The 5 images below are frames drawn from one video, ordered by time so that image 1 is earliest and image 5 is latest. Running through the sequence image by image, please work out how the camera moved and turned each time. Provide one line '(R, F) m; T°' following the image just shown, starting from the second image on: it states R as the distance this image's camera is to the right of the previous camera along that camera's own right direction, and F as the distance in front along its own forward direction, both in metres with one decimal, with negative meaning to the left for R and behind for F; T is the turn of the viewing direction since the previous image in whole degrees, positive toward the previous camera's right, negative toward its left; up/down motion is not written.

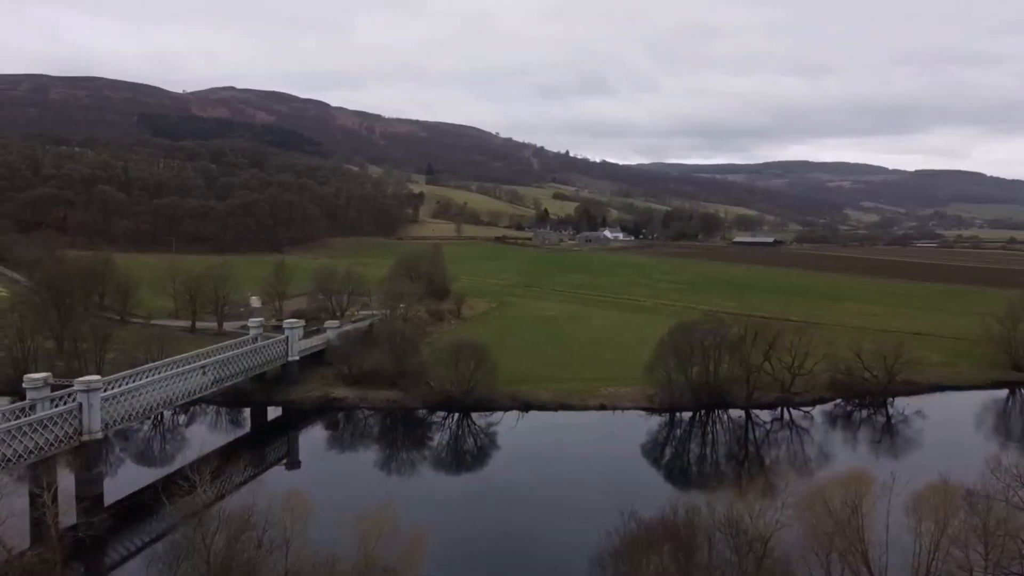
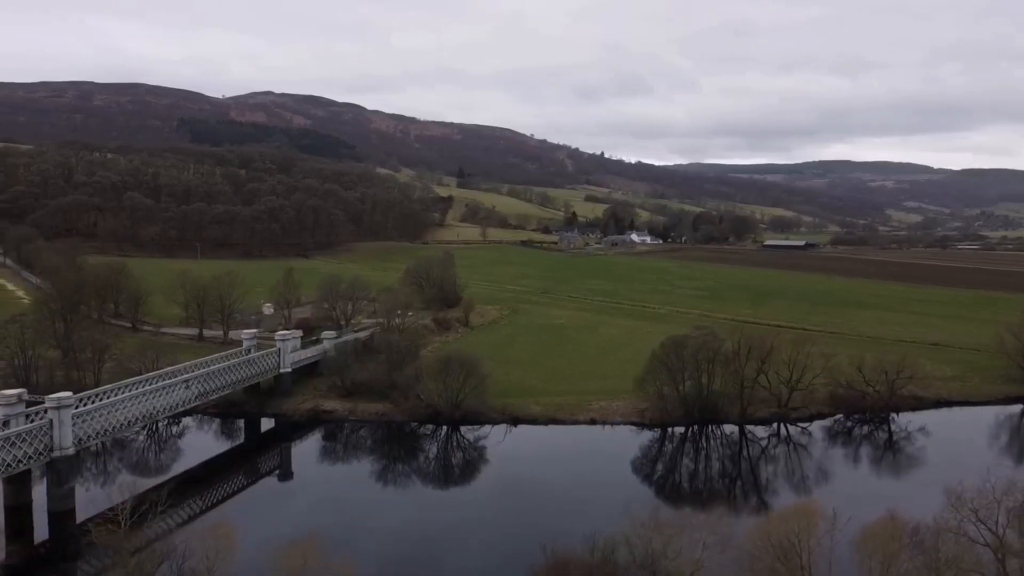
(+2.0, +0.3) m; -3°
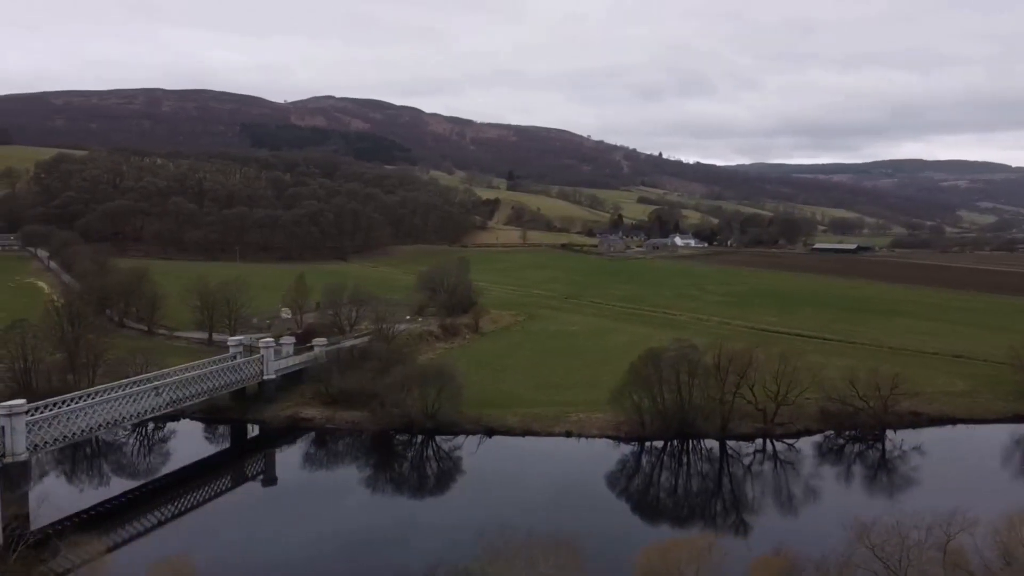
(+3.5, +0.5) m; -4°
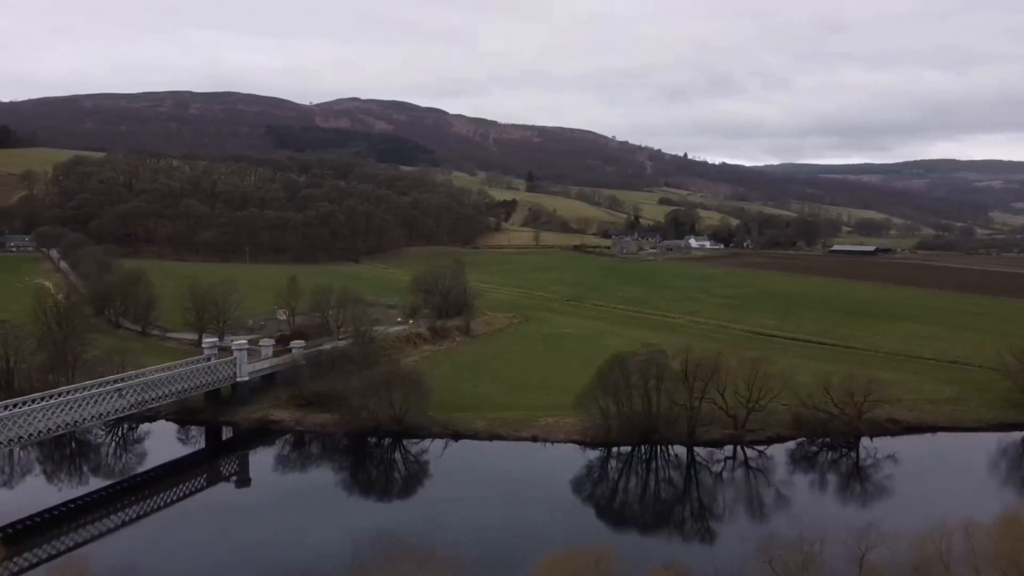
(+2.4, +0.2) m; -2°
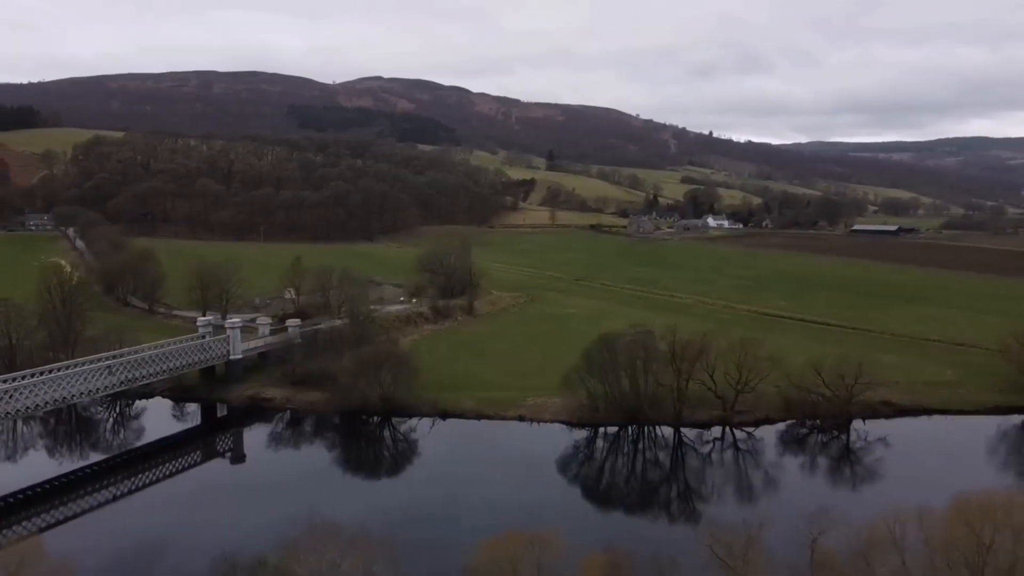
(+1.5, +0.1) m; -2°
